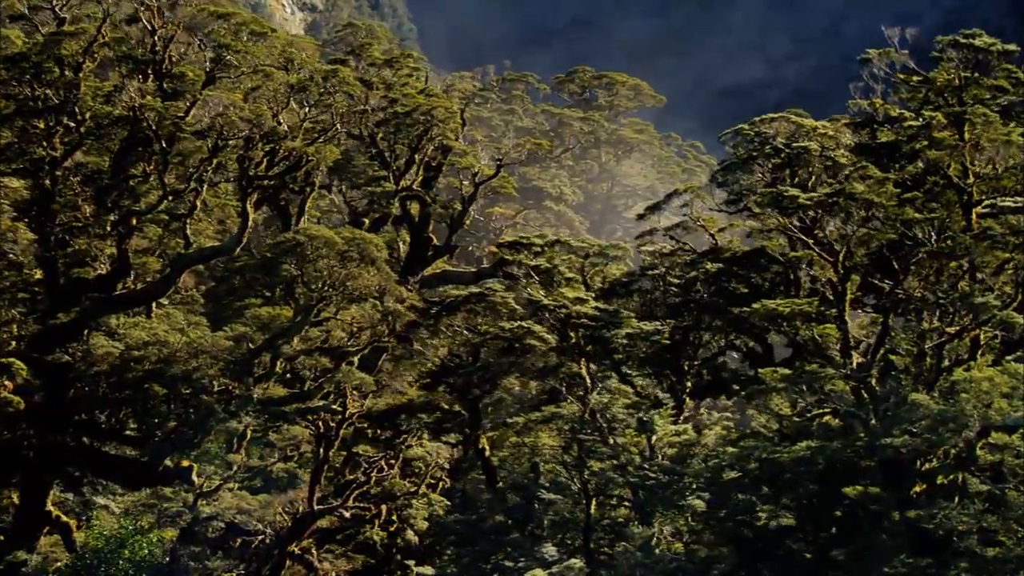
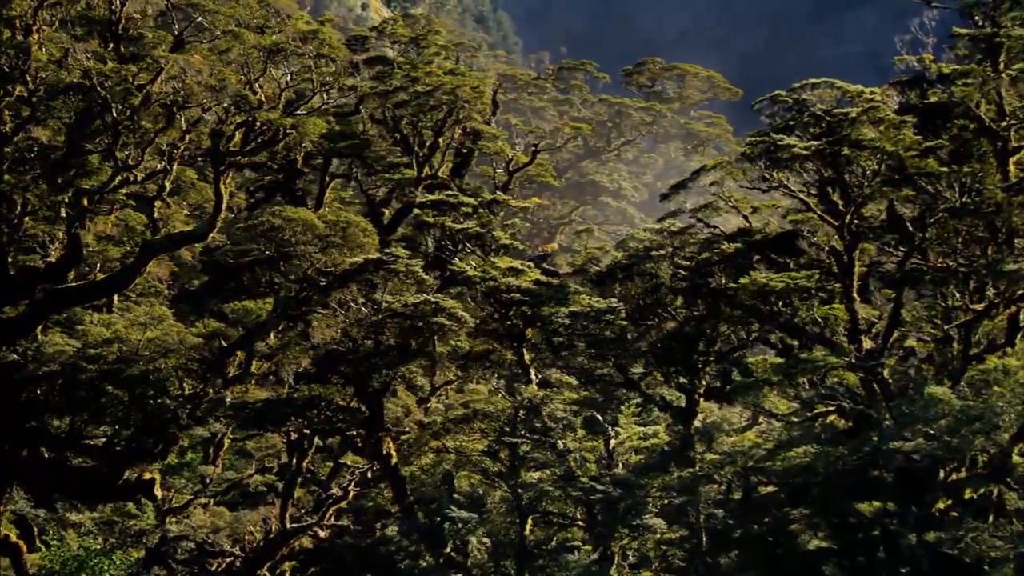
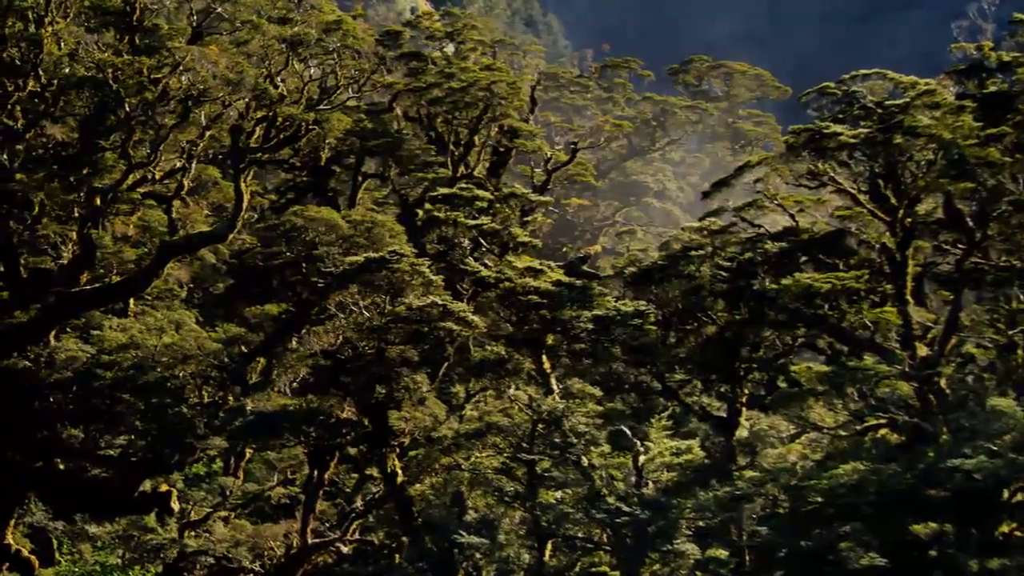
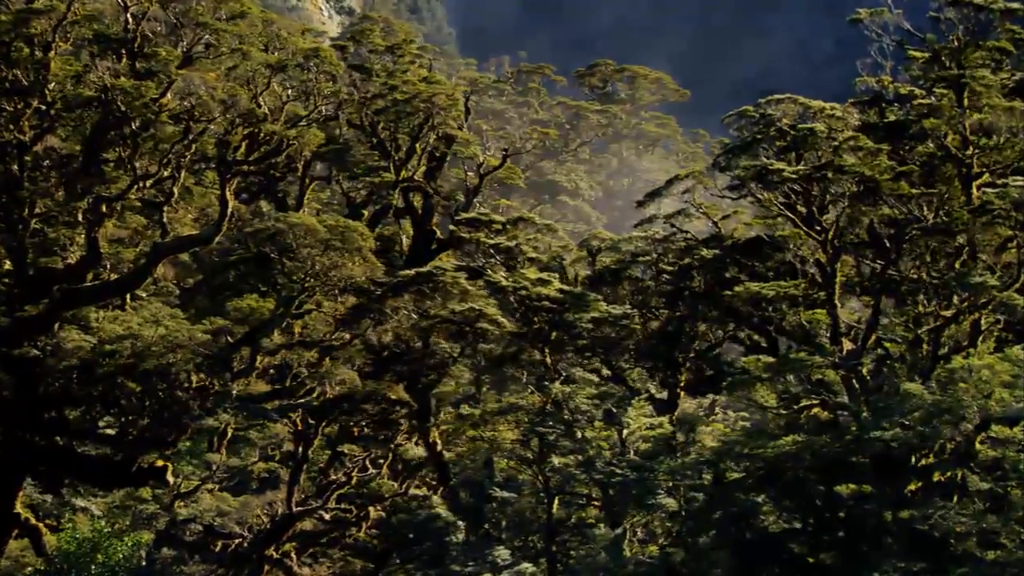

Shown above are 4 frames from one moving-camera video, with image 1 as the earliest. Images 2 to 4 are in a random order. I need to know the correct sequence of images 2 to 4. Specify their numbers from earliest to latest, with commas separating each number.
4, 2, 3
